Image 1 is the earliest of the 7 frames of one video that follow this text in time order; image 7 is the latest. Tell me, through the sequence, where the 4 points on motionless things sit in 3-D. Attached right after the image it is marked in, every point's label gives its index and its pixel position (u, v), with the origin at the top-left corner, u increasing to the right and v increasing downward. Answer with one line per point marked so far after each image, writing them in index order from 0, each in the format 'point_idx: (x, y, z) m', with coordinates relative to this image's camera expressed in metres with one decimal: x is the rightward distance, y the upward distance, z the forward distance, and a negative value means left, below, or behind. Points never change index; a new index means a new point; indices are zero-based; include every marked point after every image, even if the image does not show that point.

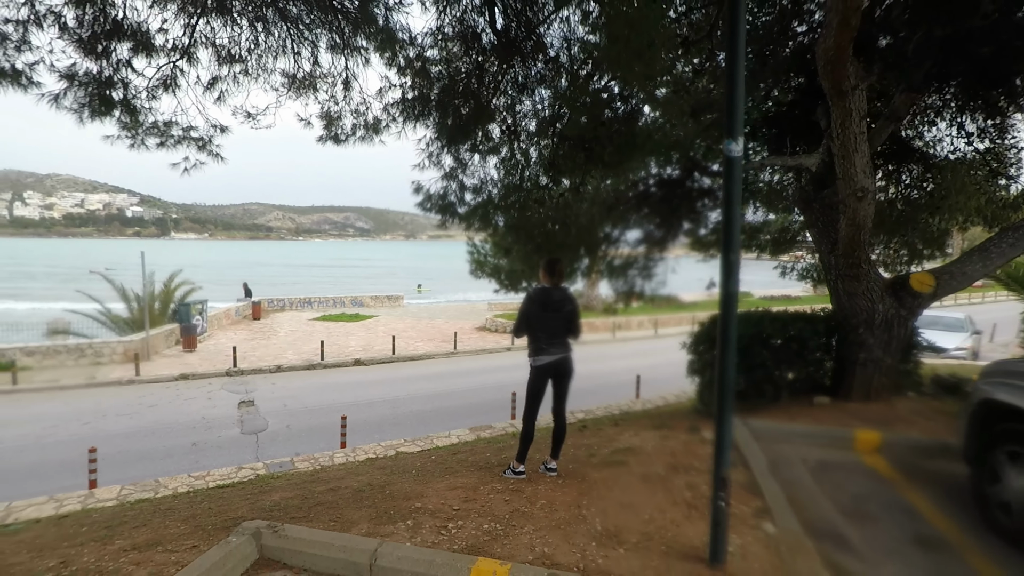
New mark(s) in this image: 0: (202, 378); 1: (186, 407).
0: (-6.1, -1.8, +11.7) m
1: (-5.3, -1.9, +9.6) m
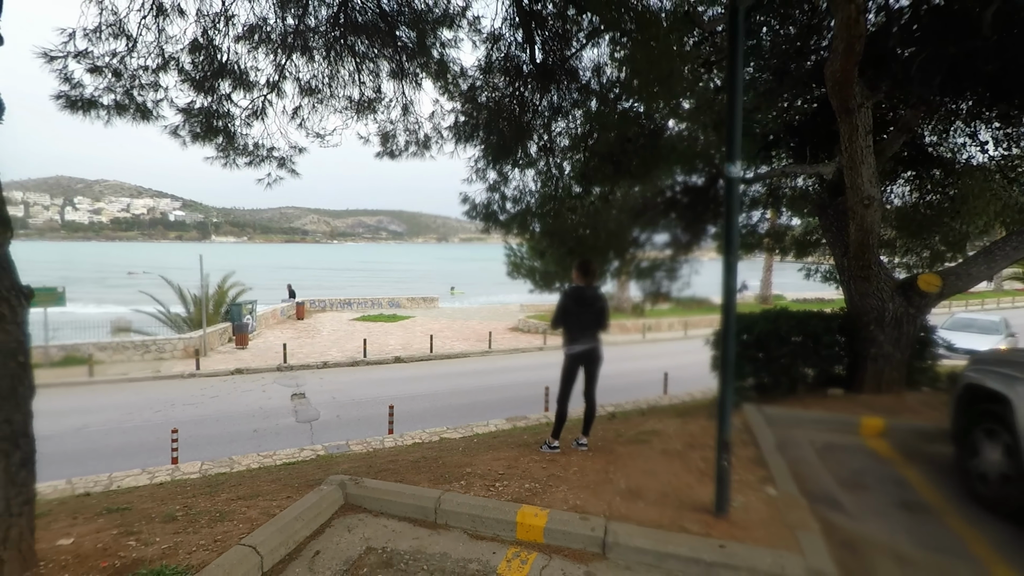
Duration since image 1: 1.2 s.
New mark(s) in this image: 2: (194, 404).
0: (-5.5, -1.8, +12.5) m
1: (-4.7, -2.0, +10.4) m
2: (-5.4, -2.0, +10.0) m
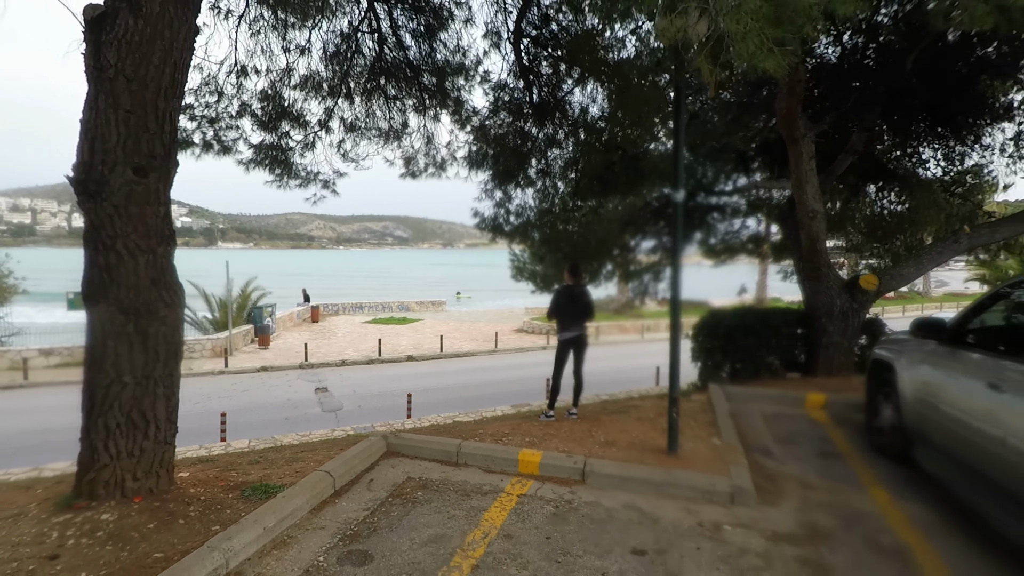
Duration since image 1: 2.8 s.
0: (-5.4, -1.9, +13.6) m
1: (-4.7, -2.0, +11.4) m
2: (-5.3, -2.0, +11.0) m
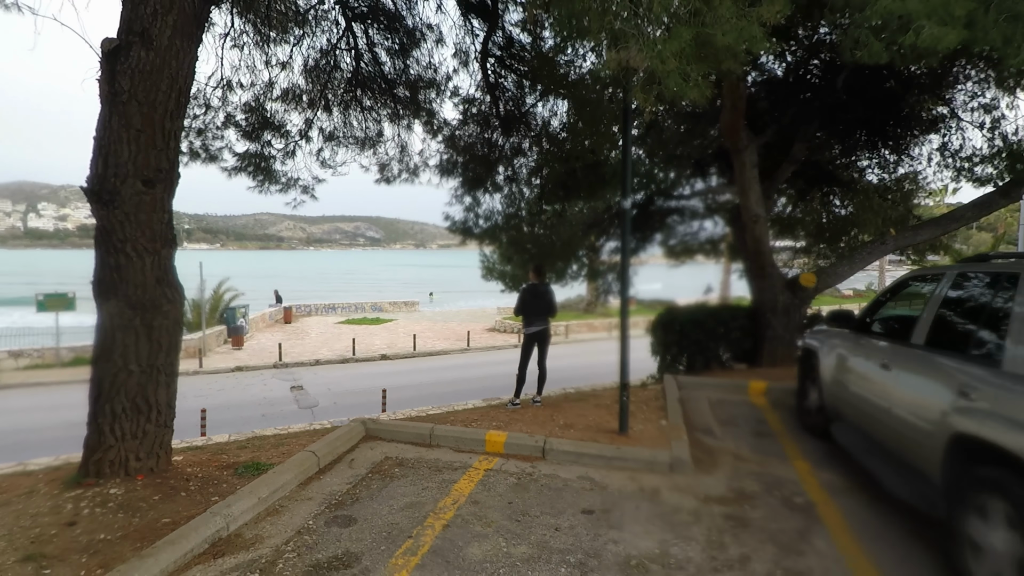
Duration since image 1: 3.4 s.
0: (-6.0, -1.9, +13.7) m
1: (-5.2, -2.0, +11.6) m
2: (-5.9, -2.0, +11.2) m
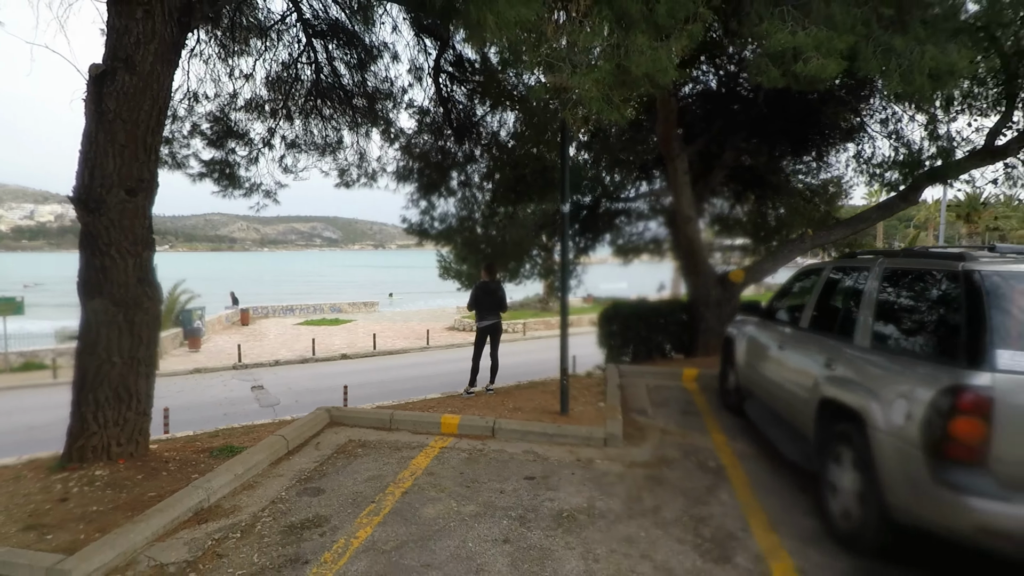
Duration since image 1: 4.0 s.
0: (-7.0, -1.9, +13.8) m
1: (-6.1, -2.1, +11.7) m
2: (-6.7, -2.1, +11.2) m
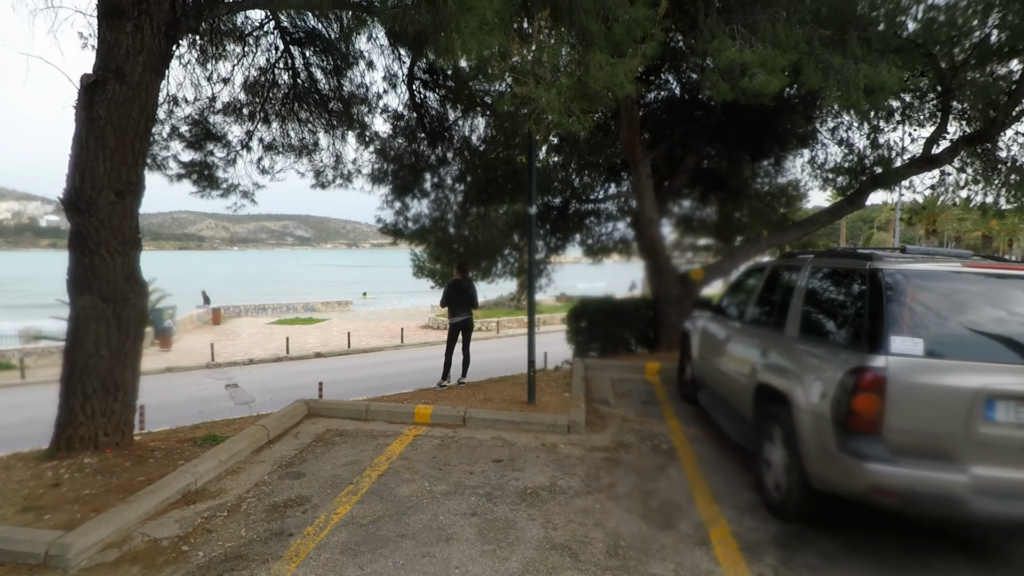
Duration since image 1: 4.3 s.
0: (-7.6, -1.9, +13.8) m
1: (-6.6, -2.0, +11.8) m
2: (-7.2, -2.1, +11.2) m
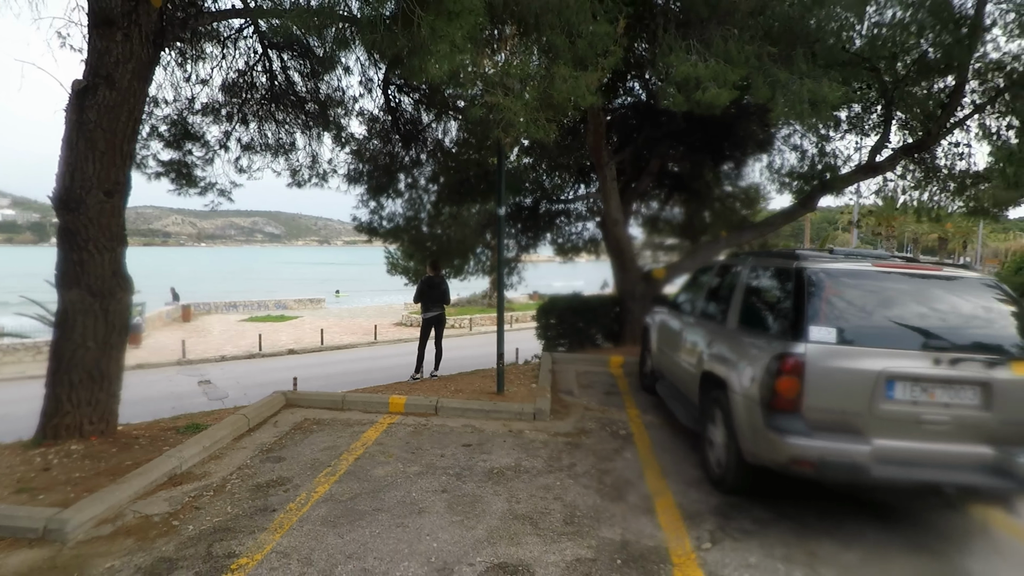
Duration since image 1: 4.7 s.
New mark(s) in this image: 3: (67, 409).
0: (-8.3, -1.8, +13.7) m
1: (-7.2, -2.0, +11.8) m
2: (-7.7, -2.0, +11.2) m
3: (-3.1, -0.8, +4.1) m
